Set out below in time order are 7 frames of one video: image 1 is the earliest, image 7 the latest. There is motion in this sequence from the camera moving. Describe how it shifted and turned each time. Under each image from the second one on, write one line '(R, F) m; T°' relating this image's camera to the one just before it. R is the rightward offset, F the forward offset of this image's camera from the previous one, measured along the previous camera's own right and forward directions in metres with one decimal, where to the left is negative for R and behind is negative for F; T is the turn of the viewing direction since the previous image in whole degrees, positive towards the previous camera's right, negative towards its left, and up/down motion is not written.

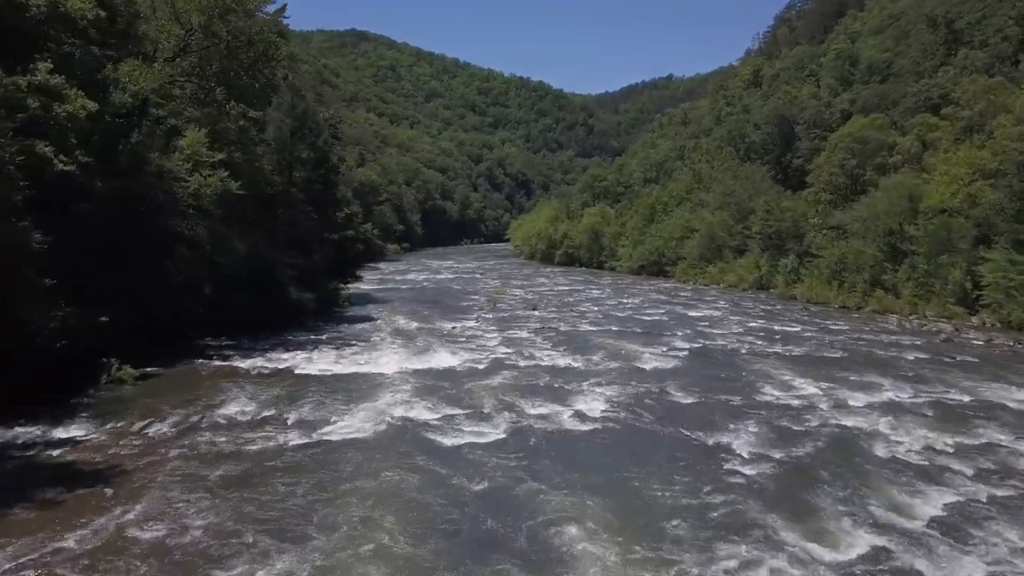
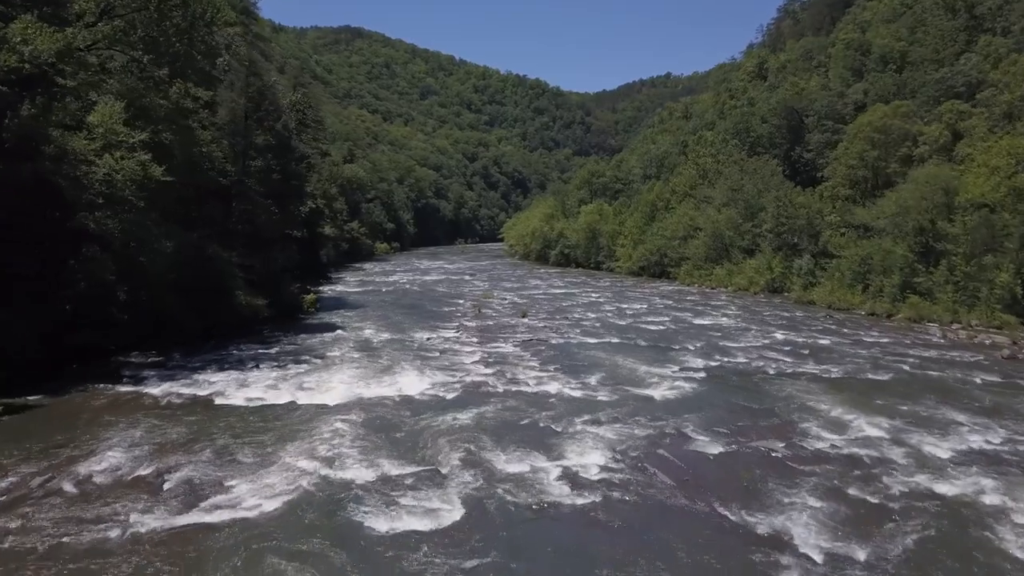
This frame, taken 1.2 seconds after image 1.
(+0.4, +4.4) m; 0°
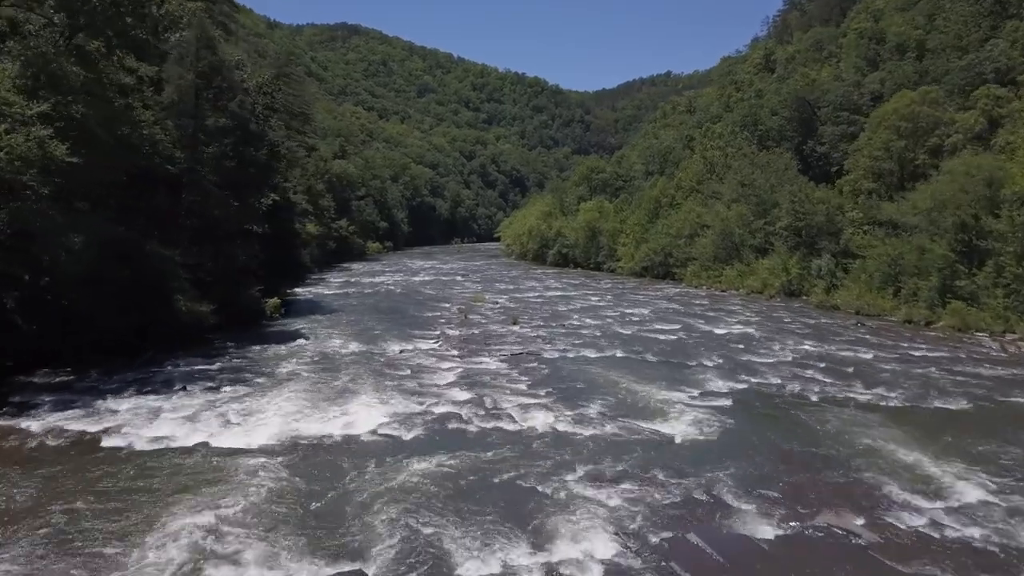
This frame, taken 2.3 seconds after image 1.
(+0.4, +3.9) m; 0°
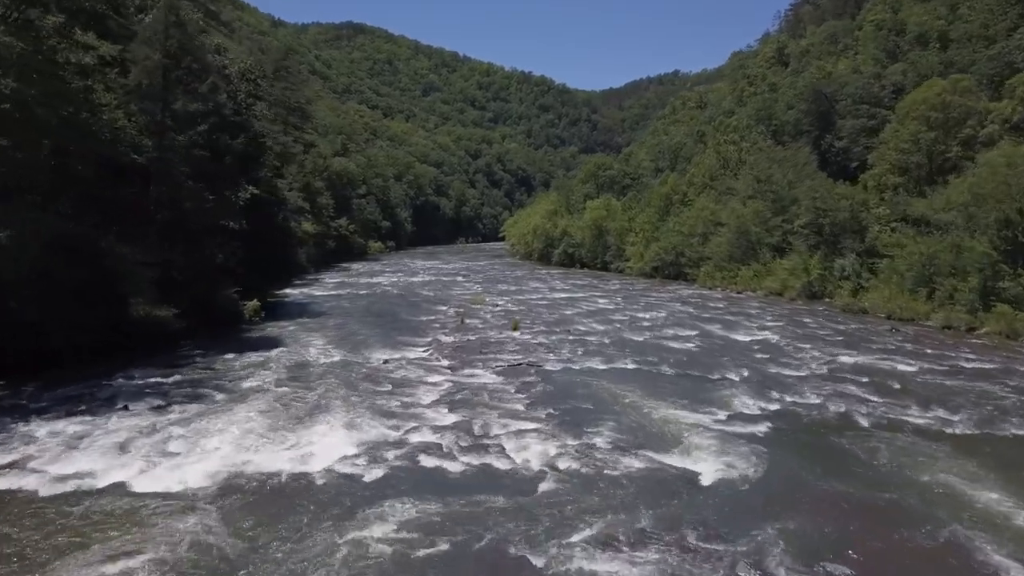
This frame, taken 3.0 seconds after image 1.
(+0.2, +2.6) m; 0°
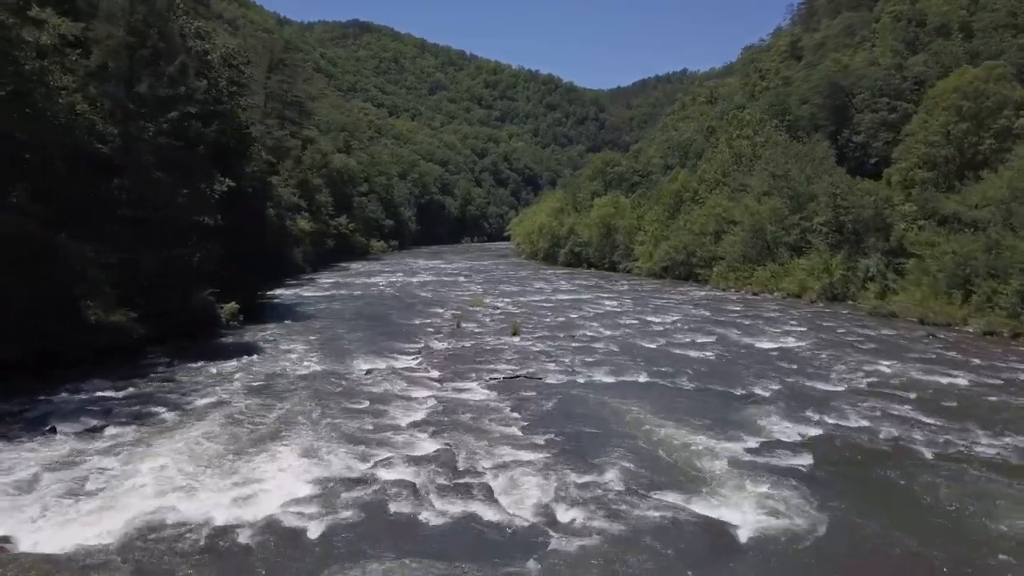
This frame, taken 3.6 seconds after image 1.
(+0.2, +2.3) m; 0°
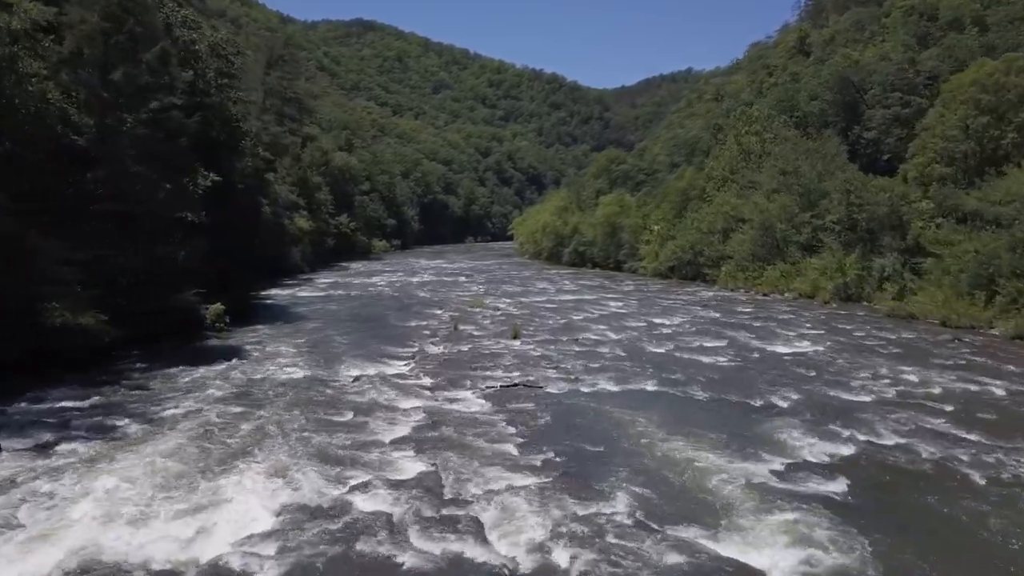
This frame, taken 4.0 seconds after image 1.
(+0.1, +1.3) m; 0°
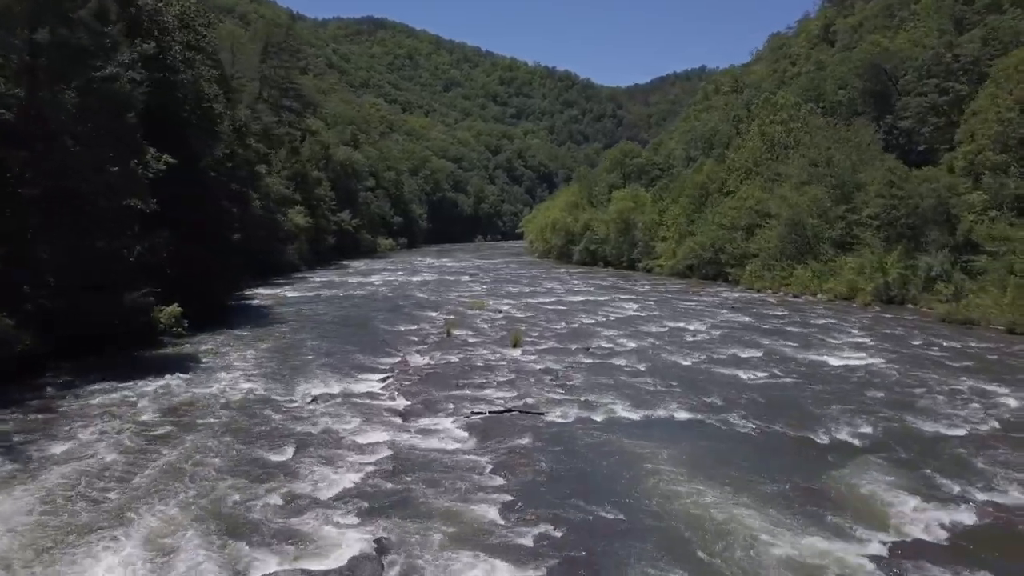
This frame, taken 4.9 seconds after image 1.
(+0.3, +3.4) m; -1°
